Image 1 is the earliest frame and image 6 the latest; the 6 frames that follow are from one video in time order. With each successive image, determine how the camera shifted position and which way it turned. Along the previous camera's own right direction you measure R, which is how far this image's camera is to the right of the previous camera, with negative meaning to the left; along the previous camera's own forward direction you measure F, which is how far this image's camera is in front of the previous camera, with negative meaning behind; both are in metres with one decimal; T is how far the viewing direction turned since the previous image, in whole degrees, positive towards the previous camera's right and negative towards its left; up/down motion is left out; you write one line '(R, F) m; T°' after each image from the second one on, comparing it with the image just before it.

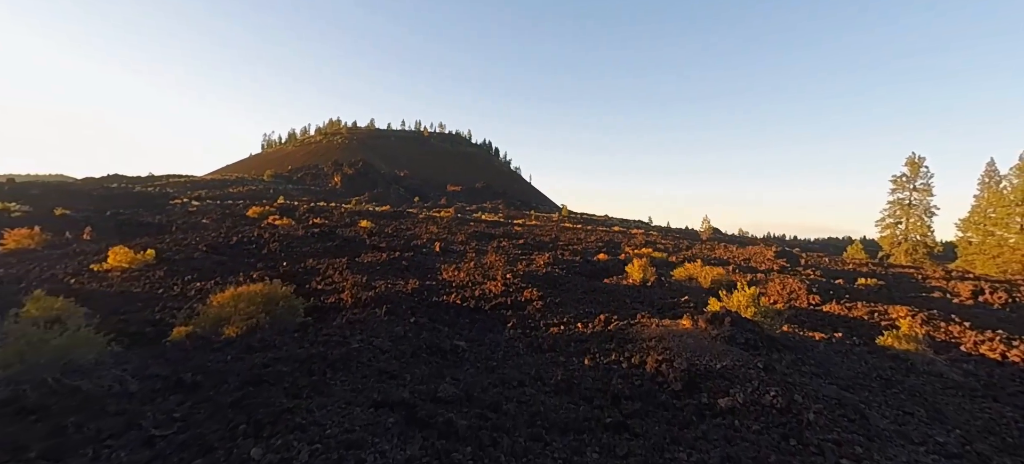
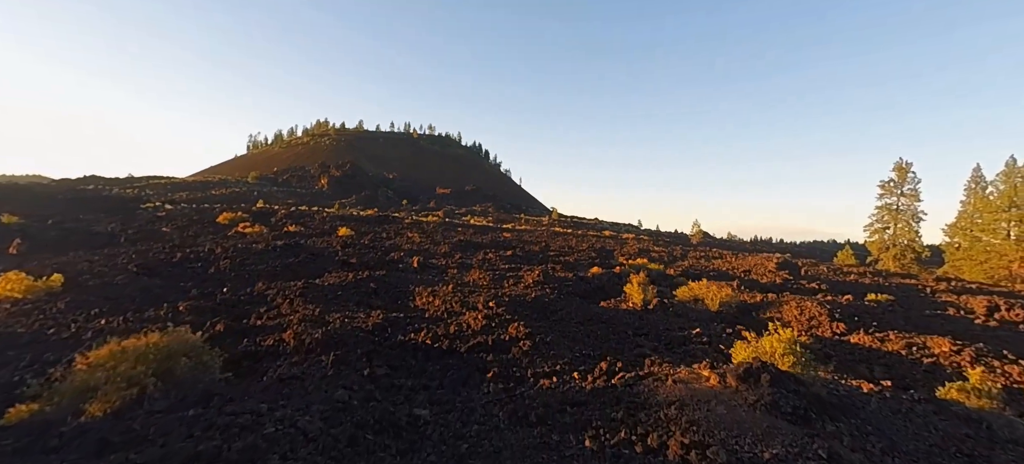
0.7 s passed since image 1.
(+0.2, +1.9) m; +1°
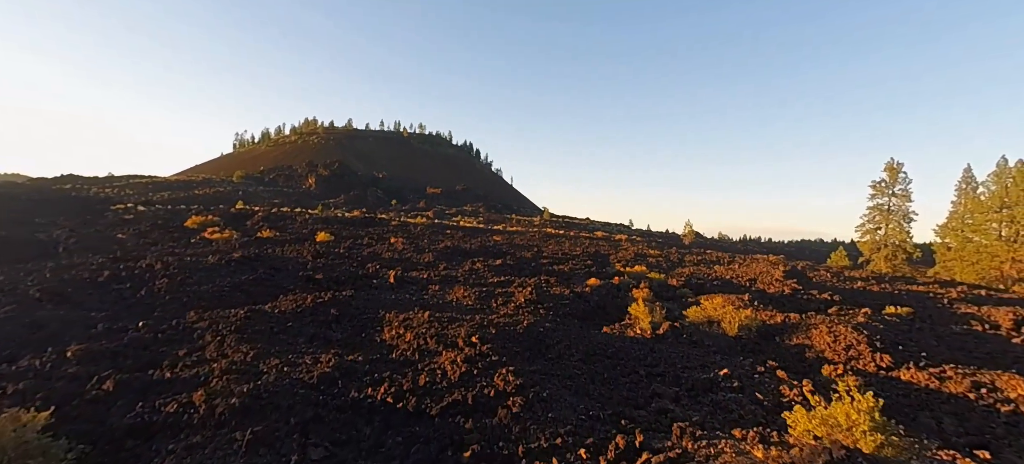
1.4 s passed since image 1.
(+0.1, +2.0) m; +1°
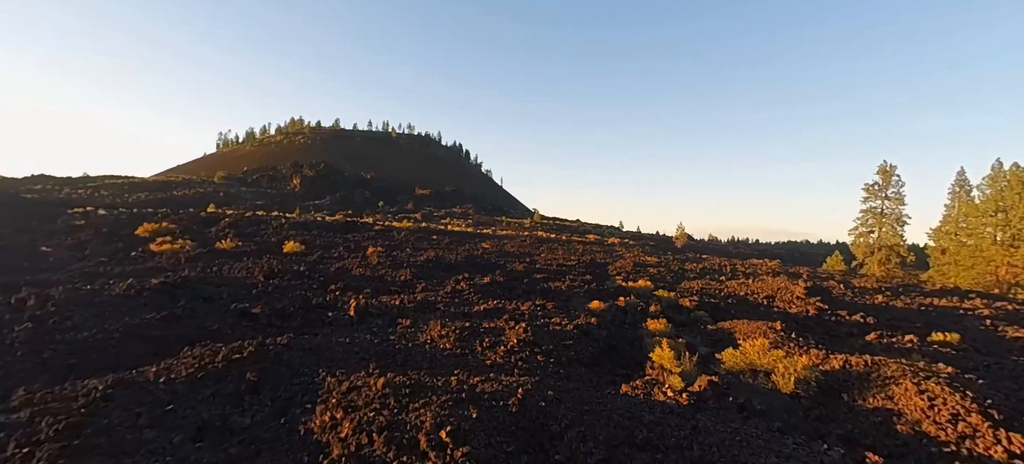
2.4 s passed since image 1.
(0.0, +3.1) m; +1°
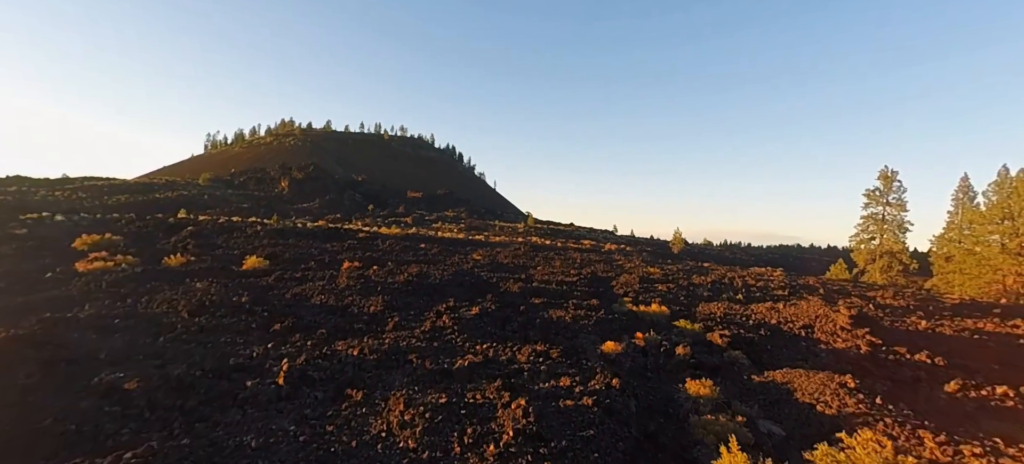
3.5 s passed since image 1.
(0.0, +3.7) m; +1°
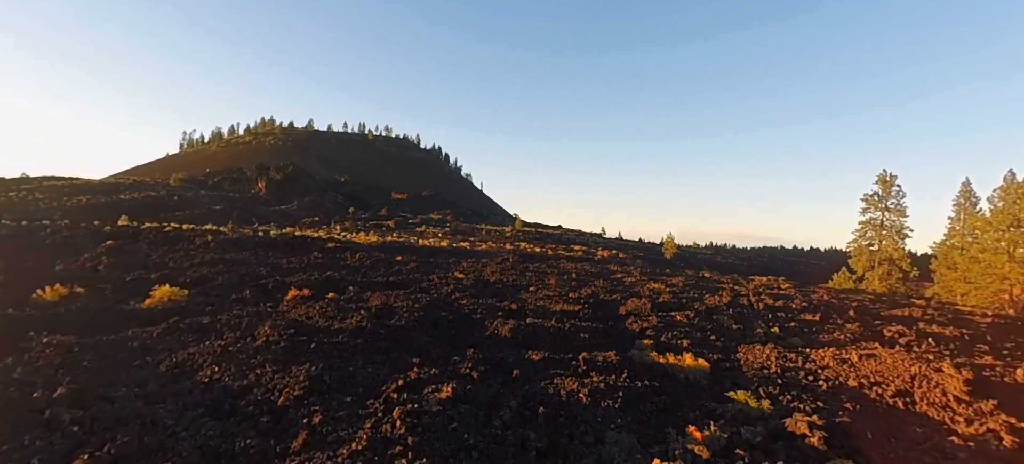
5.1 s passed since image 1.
(-0.1, +5.8) m; +2°
